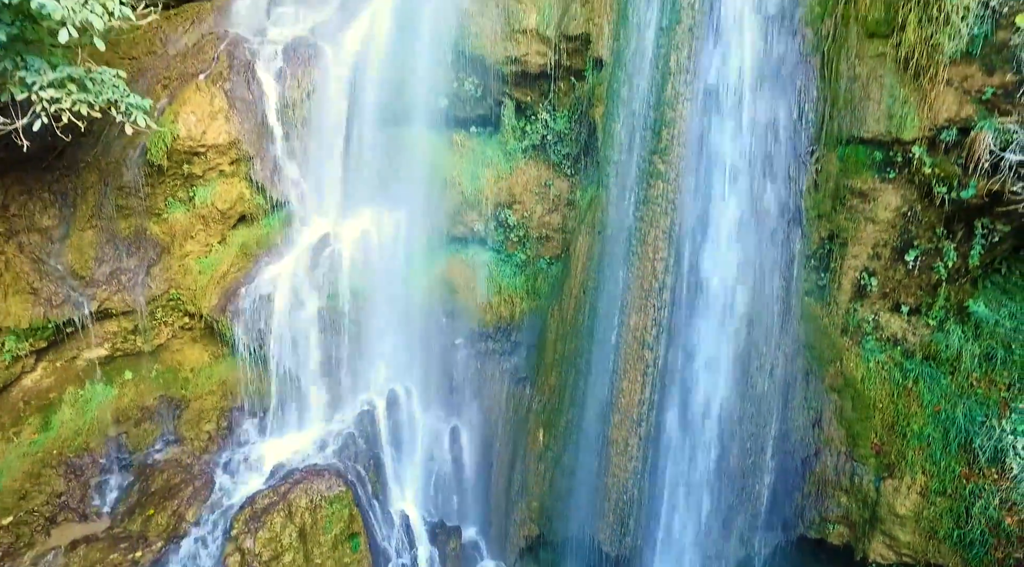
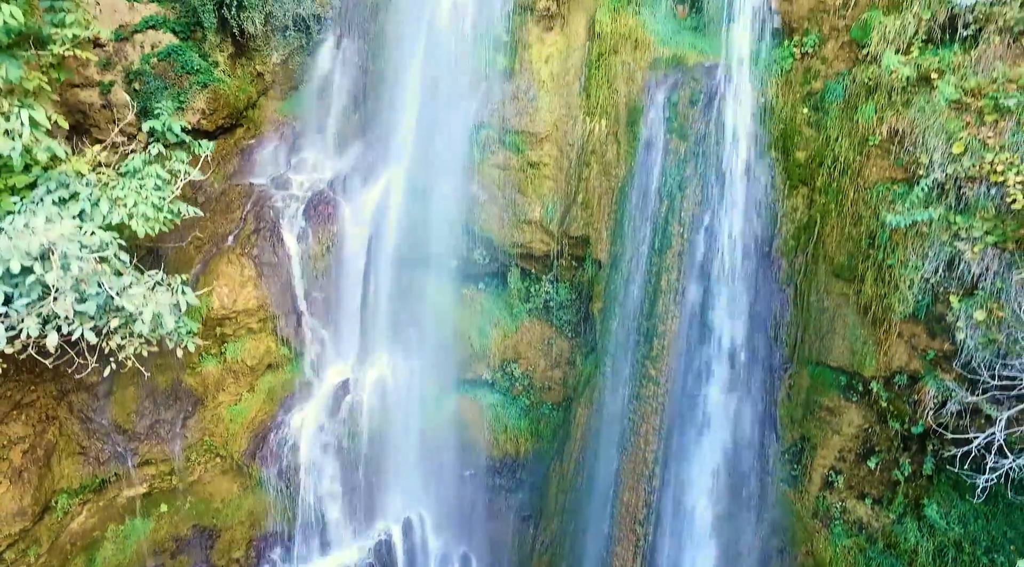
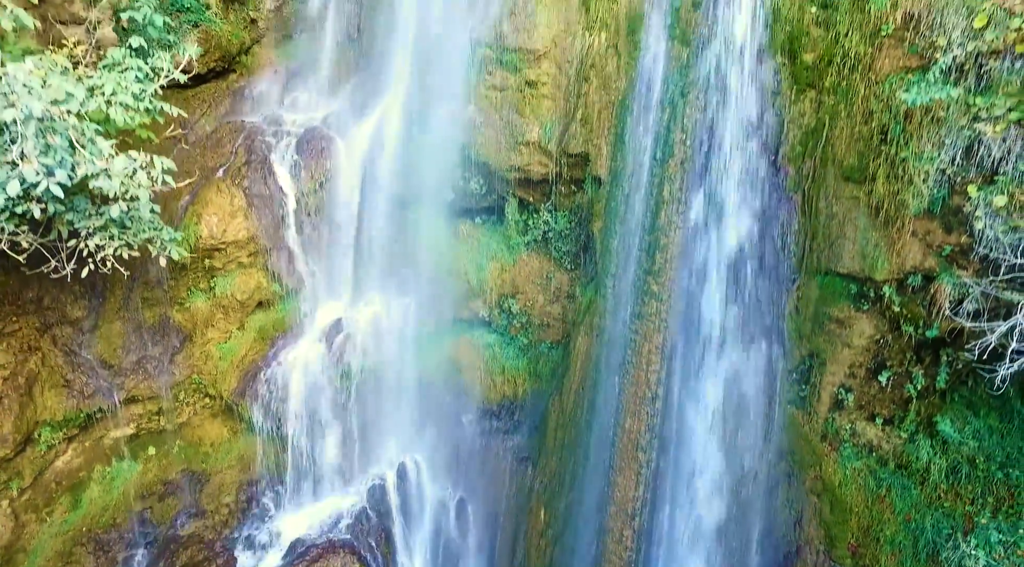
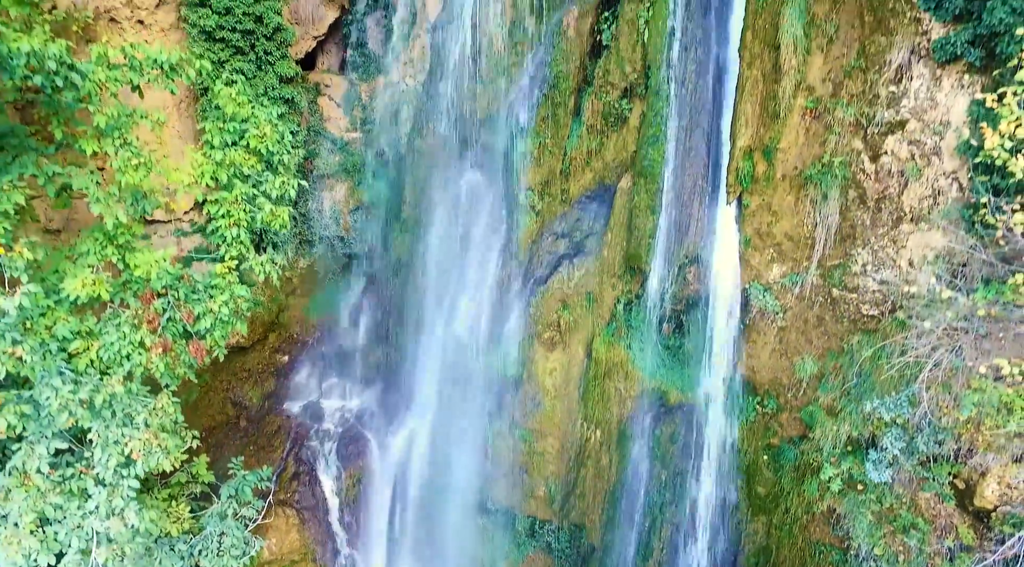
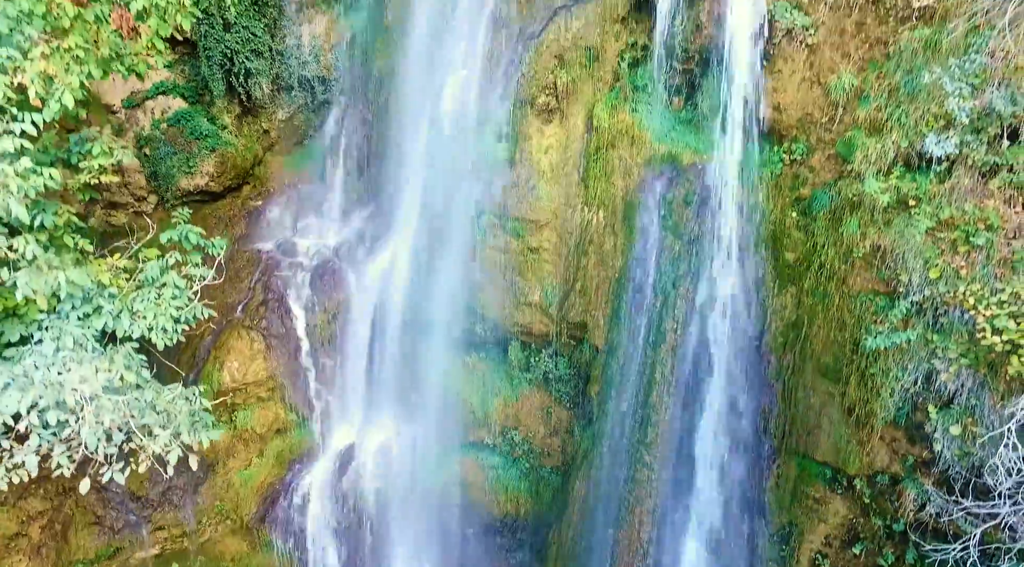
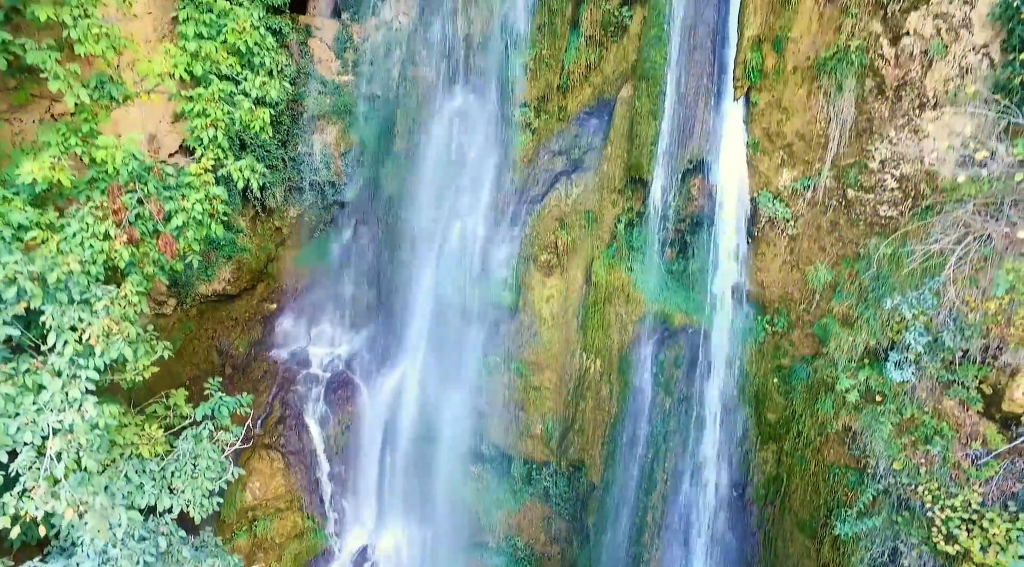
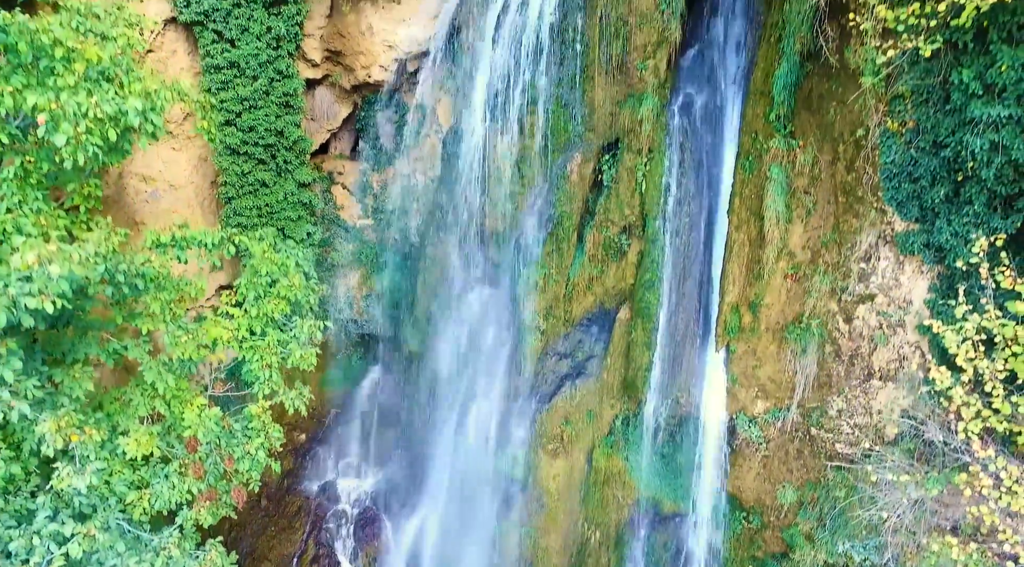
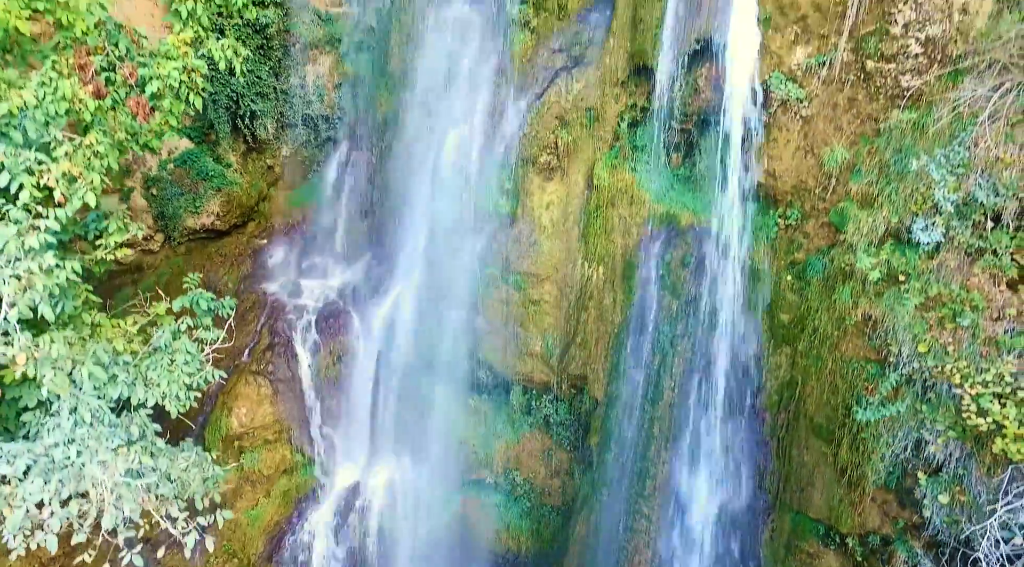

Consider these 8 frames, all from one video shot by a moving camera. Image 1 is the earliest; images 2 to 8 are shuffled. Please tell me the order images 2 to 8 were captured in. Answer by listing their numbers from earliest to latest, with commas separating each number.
3, 2, 5, 8, 6, 4, 7
